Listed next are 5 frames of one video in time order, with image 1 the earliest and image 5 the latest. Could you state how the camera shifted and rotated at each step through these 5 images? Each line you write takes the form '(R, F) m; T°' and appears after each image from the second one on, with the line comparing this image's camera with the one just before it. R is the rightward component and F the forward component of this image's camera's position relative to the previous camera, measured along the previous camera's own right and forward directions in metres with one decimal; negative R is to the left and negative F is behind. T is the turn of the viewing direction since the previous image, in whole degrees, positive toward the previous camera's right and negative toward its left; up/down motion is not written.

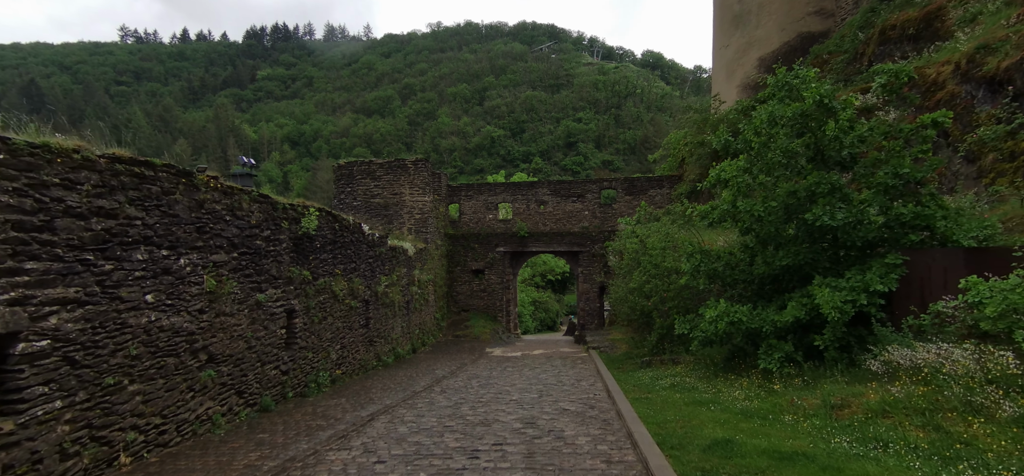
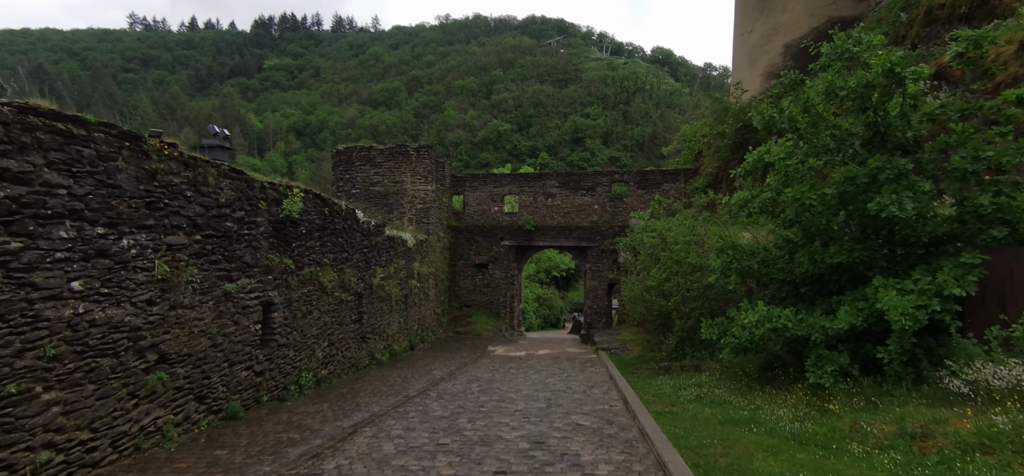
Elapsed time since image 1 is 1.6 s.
(-0.1, +0.9) m; 0°
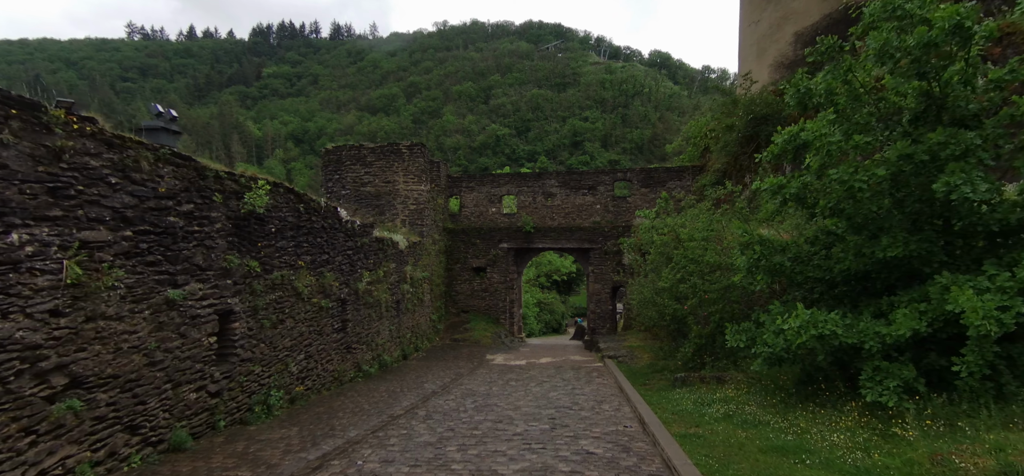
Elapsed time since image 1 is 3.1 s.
(0.0, +0.9) m; 0°
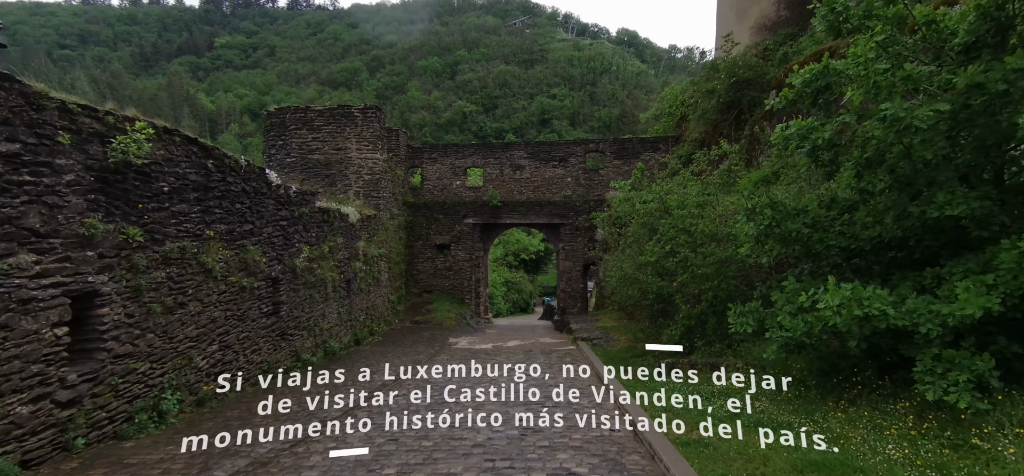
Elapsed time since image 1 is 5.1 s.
(+0.1, +1.2) m; +4°
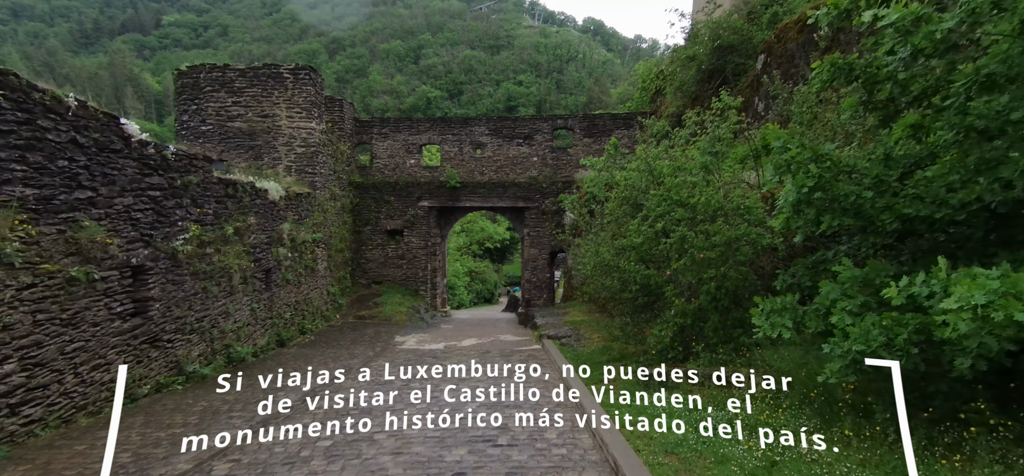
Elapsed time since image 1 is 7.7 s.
(+0.2, +1.7) m; +4°
